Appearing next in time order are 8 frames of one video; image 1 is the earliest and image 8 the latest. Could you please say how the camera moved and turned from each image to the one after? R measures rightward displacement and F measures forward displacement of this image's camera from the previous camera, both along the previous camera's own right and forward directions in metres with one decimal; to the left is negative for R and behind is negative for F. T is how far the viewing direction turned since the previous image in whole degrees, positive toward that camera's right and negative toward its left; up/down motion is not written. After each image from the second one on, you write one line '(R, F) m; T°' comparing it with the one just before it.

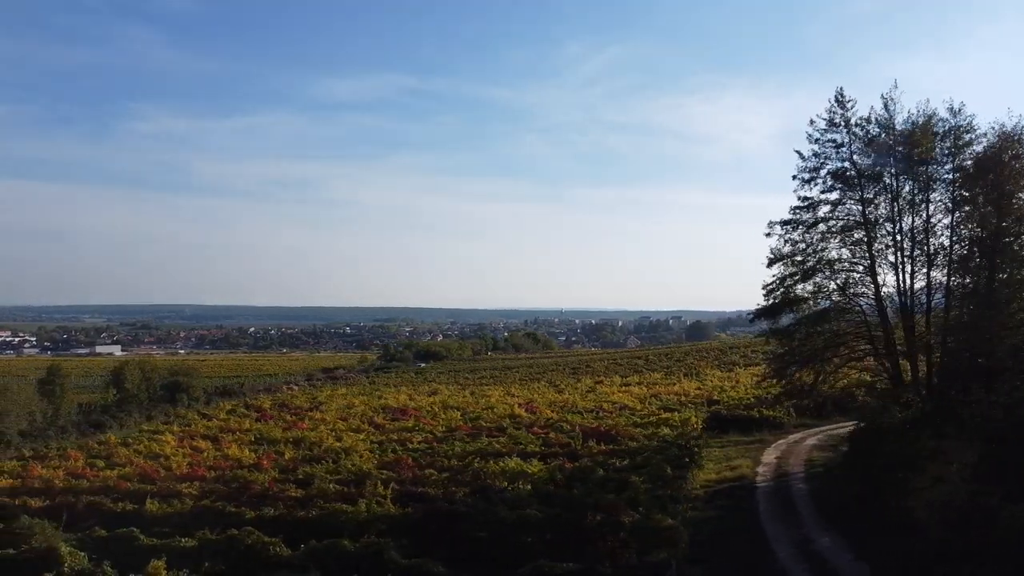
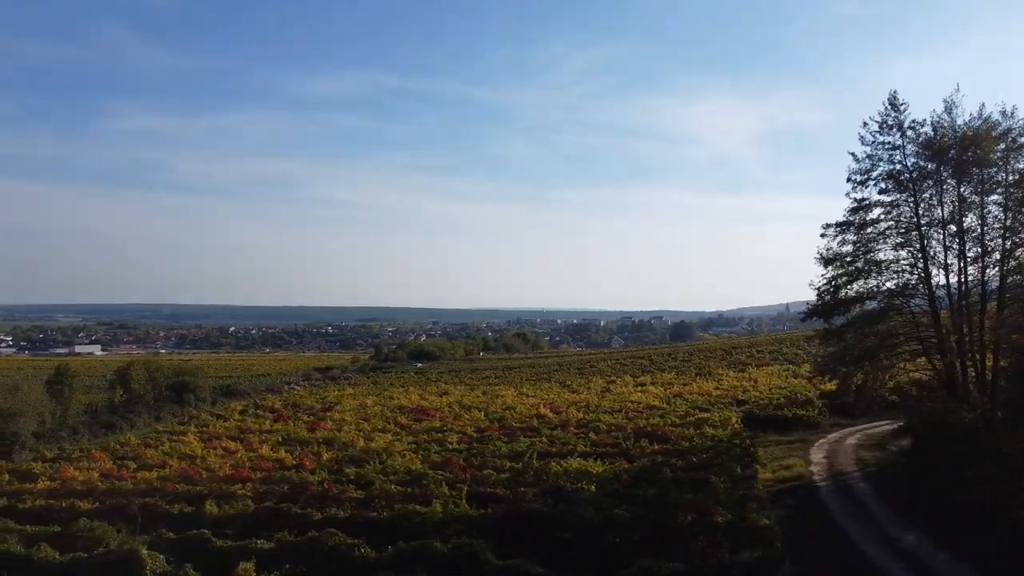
(-1.8, 0.0) m; +1°
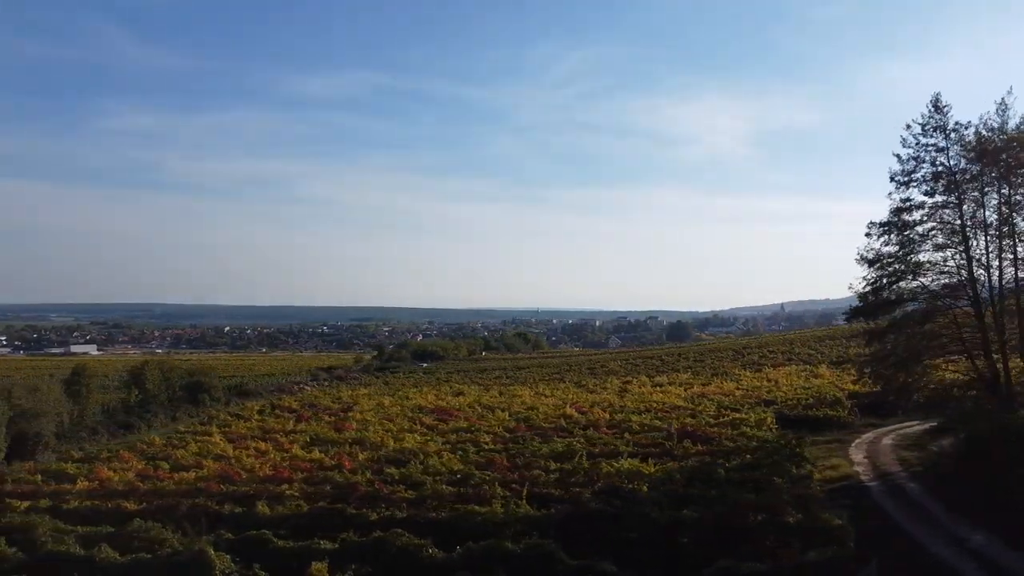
(-1.2, 0.0) m; 0°
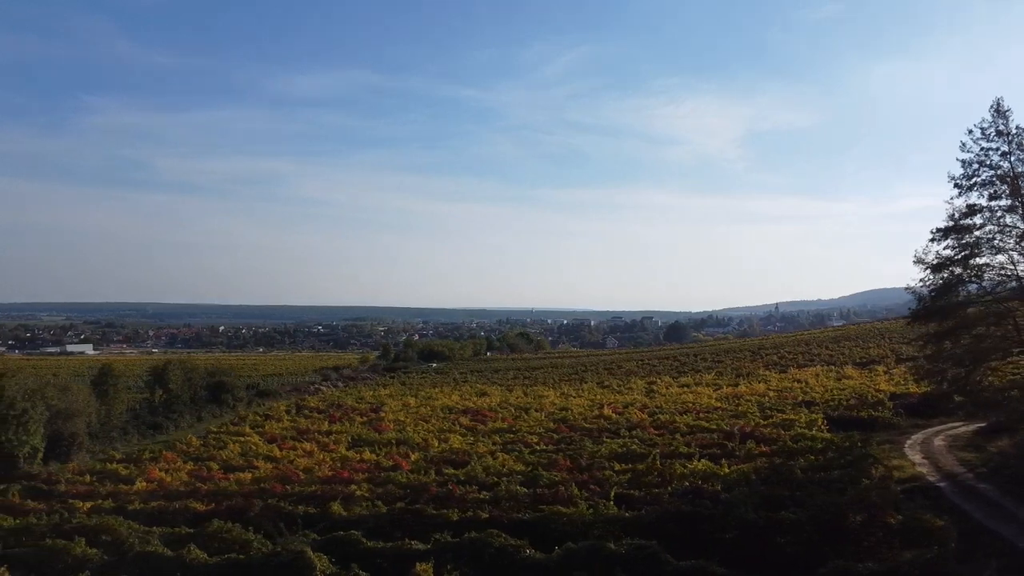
(-1.8, -0.1) m; 0°
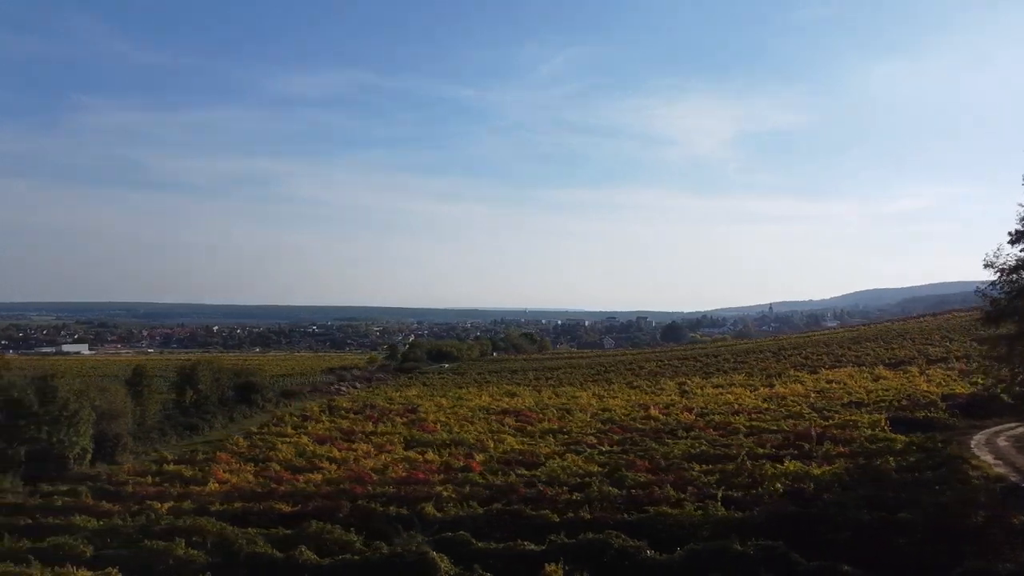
(-2.2, -0.1) m; 0°
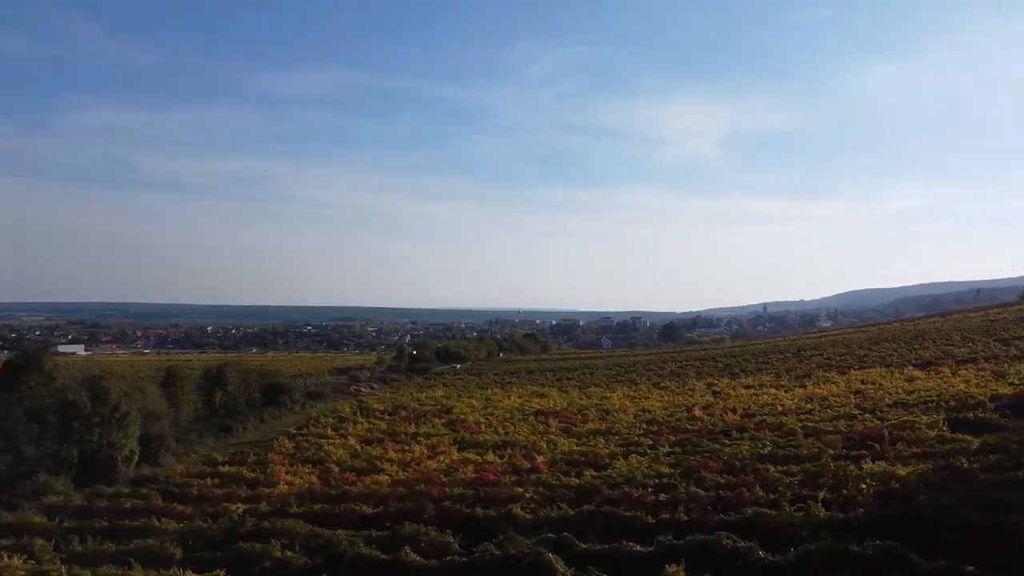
(-2.1, -0.1) m; 0°
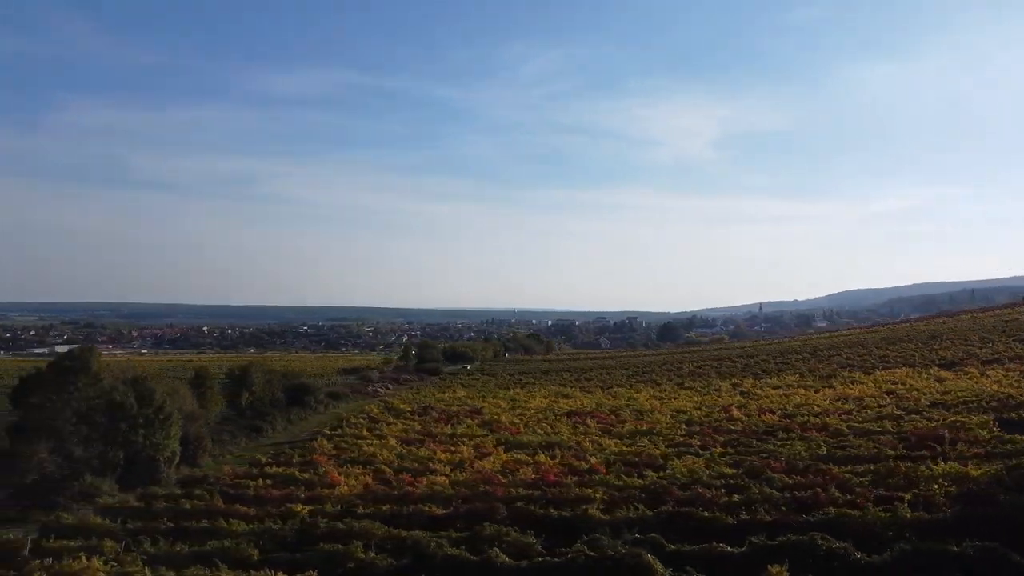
(-1.8, -0.1) m; 0°
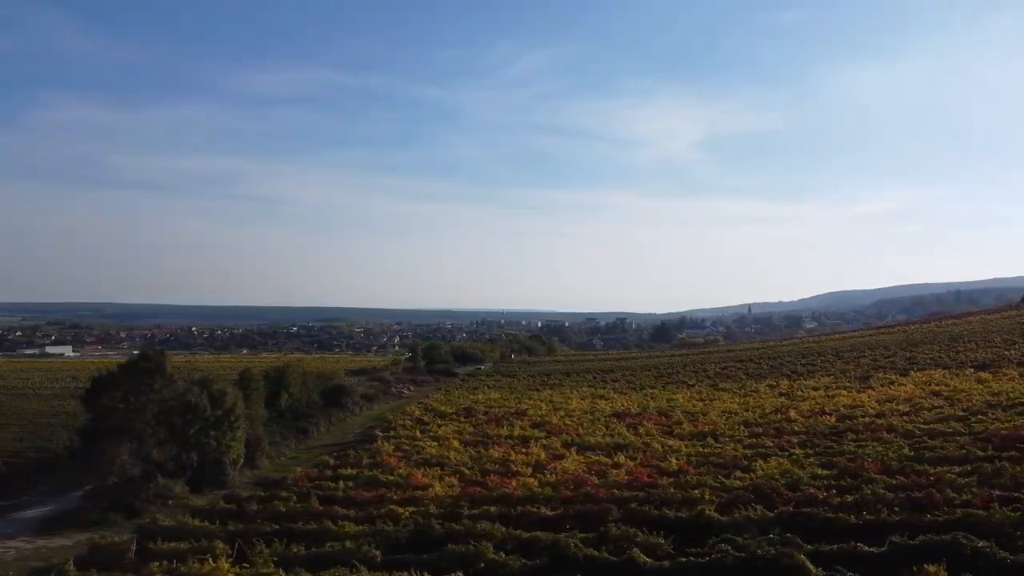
(-2.9, -0.2) m; +1°
